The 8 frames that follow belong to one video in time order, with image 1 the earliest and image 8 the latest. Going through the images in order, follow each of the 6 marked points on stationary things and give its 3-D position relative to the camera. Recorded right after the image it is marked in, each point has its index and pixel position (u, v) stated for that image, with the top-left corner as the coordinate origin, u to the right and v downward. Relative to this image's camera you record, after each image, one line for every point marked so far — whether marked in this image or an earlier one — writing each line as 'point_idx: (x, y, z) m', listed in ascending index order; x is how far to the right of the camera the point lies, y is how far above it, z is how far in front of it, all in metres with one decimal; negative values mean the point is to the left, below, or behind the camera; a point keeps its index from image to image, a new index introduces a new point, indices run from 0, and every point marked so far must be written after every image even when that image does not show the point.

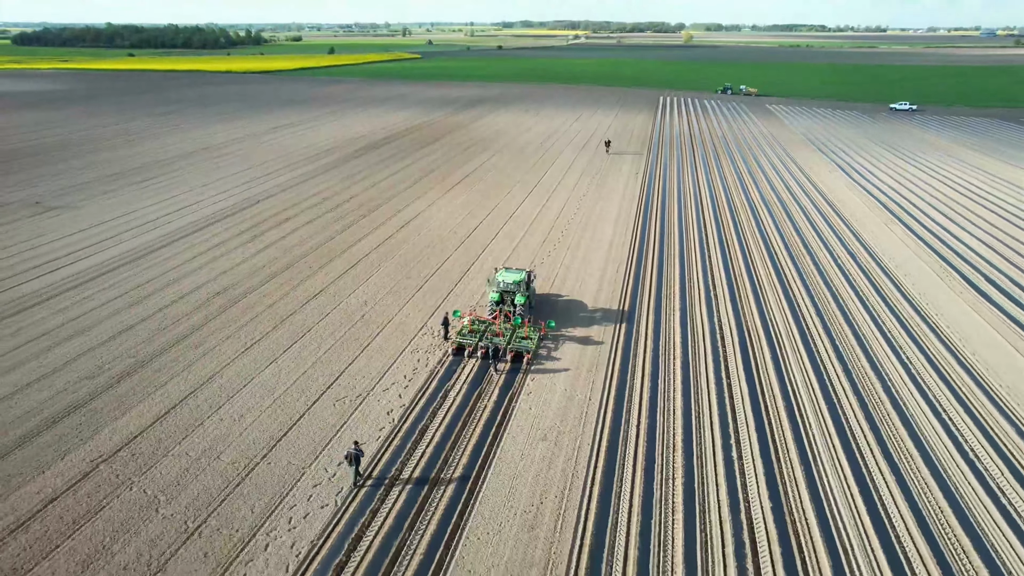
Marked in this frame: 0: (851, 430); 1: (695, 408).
0: (+4.2, -1.8, +7.2) m
1: (+2.4, -1.6, +7.5) m
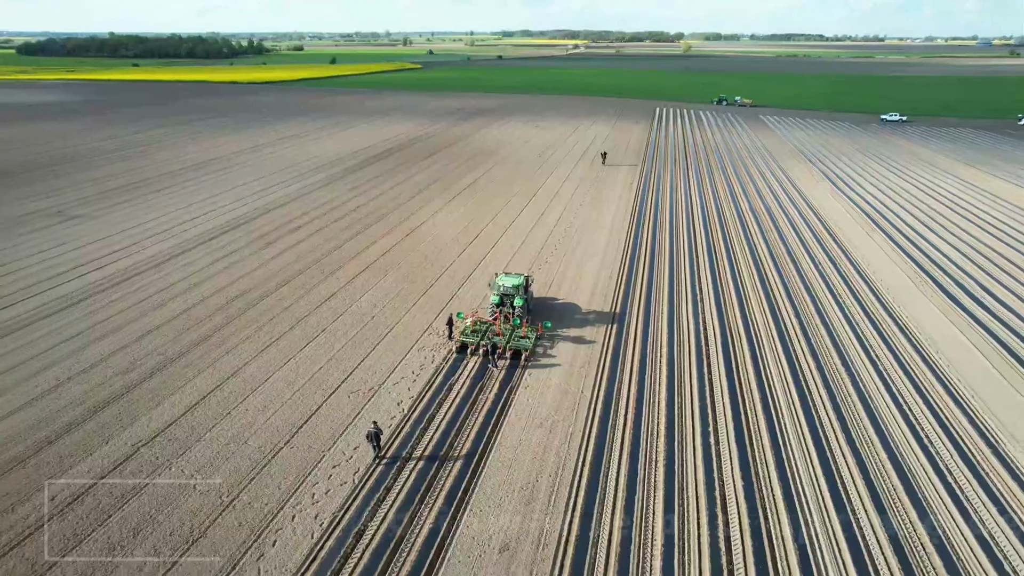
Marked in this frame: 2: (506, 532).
0: (+4.2, -1.8, +7.9) m
1: (+2.3, -1.6, +8.3) m
2: (-0.1, -2.5, +6.2) m
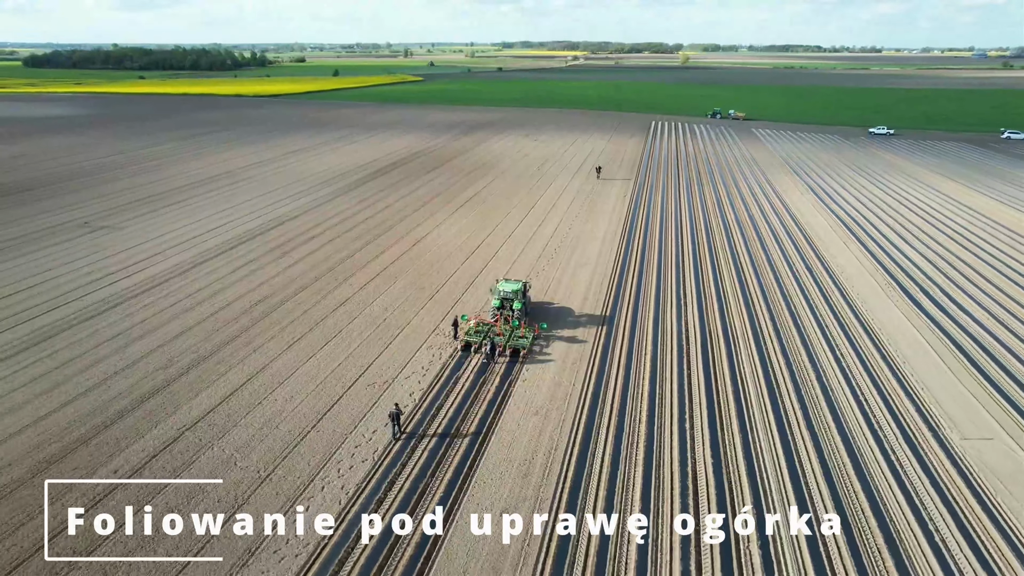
0: (+4.2, -1.9, +8.9) m
1: (+2.3, -1.7, +9.2) m
2: (-0.1, -2.6, +7.2) m
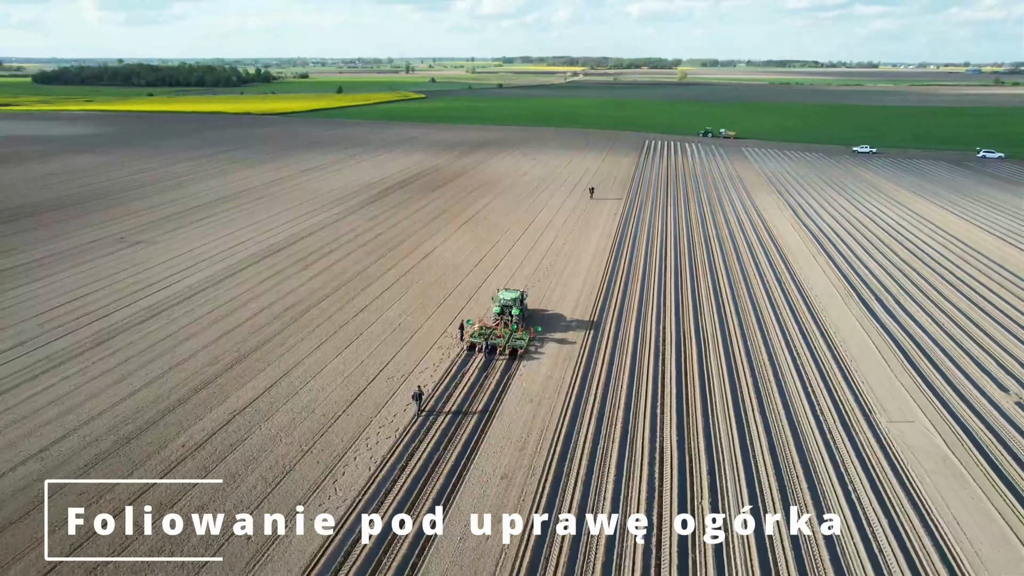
0: (+4.1, -2.0, +10.5) m
1: (+2.3, -1.8, +10.8) m
2: (-0.1, -2.7, +8.7) m
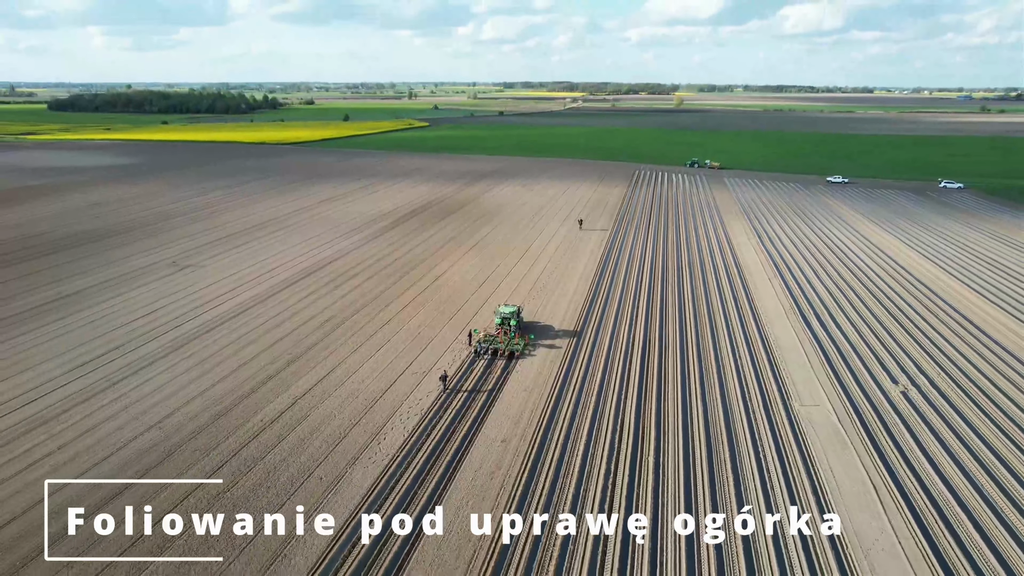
0: (+4.1, -2.4, +13.3) m
1: (+2.3, -2.2, +13.7) m
2: (-0.2, -2.9, +11.6) m
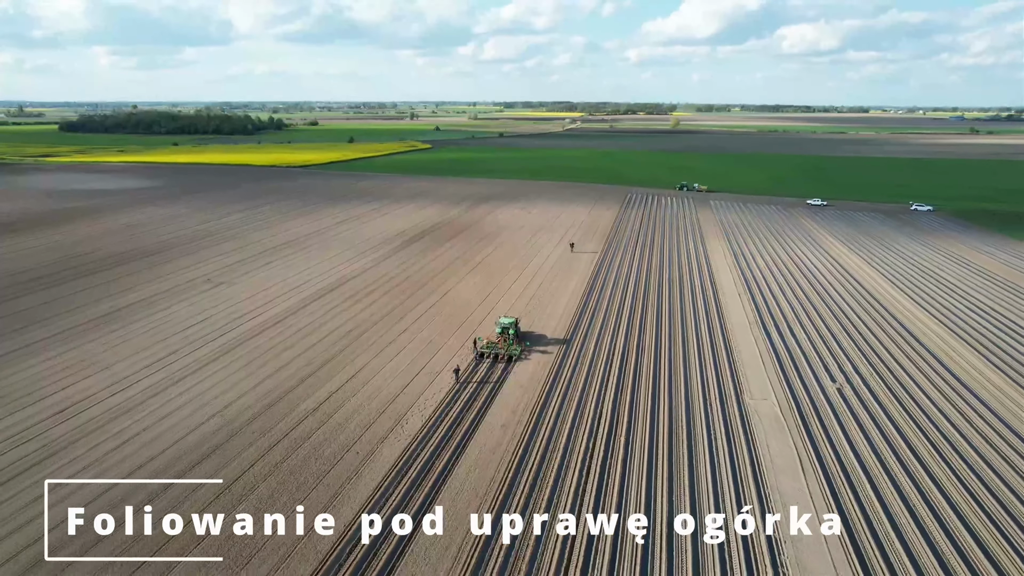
0: (+4.0, -2.7, +15.9) m
1: (+2.2, -2.5, +16.2) m
2: (-0.2, -3.3, +14.1) m
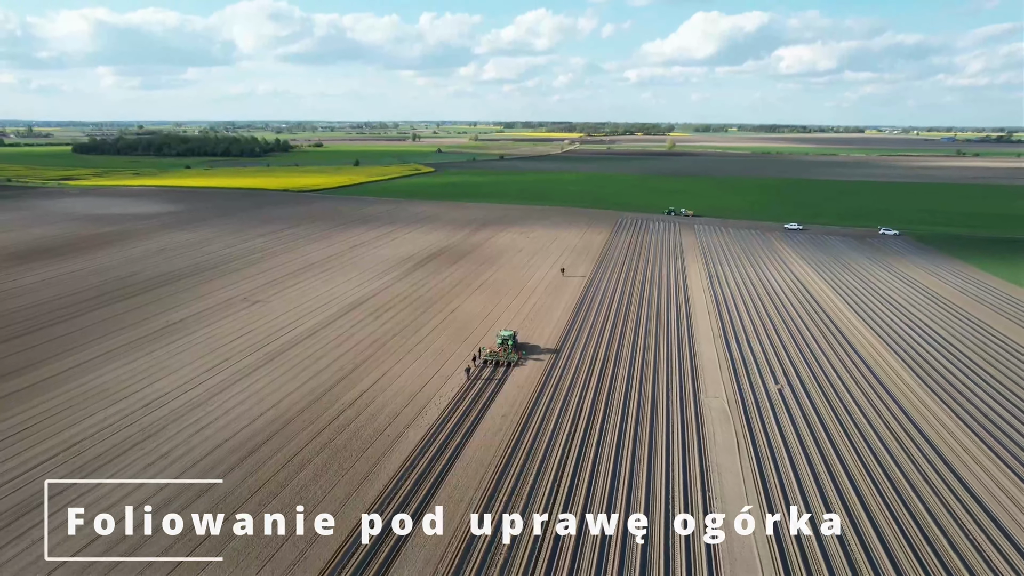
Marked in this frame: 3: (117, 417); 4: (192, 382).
0: (+4.0, -3.3, +19.2) m
1: (+2.2, -3.1, +19.6) m
2: (-0.3, -3.8, +17.4) m
3: (-11.8, -3.8, +17.4) m
4: (-10.7, -3.1, +19.4) m
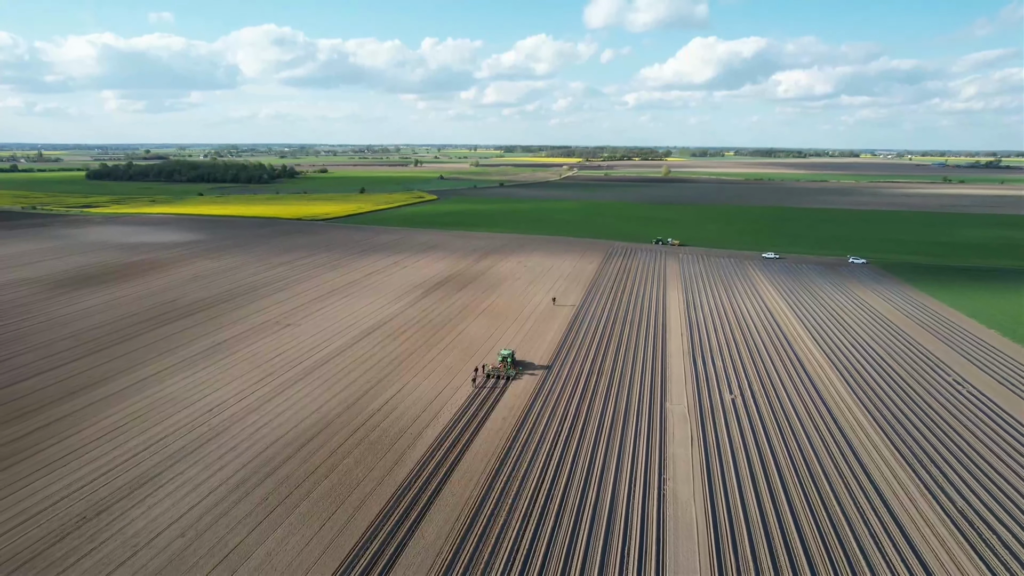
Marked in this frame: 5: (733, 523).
0: (+3.9, -4.4, +23.1) m
1: (+2.1, -4.2, +23.5) m
2: (-0.3, -4.8, +21.3) m
3: (-11.9, -4.8, +21.3) m
4: (-10.8, -4.2, +23.3) m
5: (+6.3, -6.7, +16.4) m
